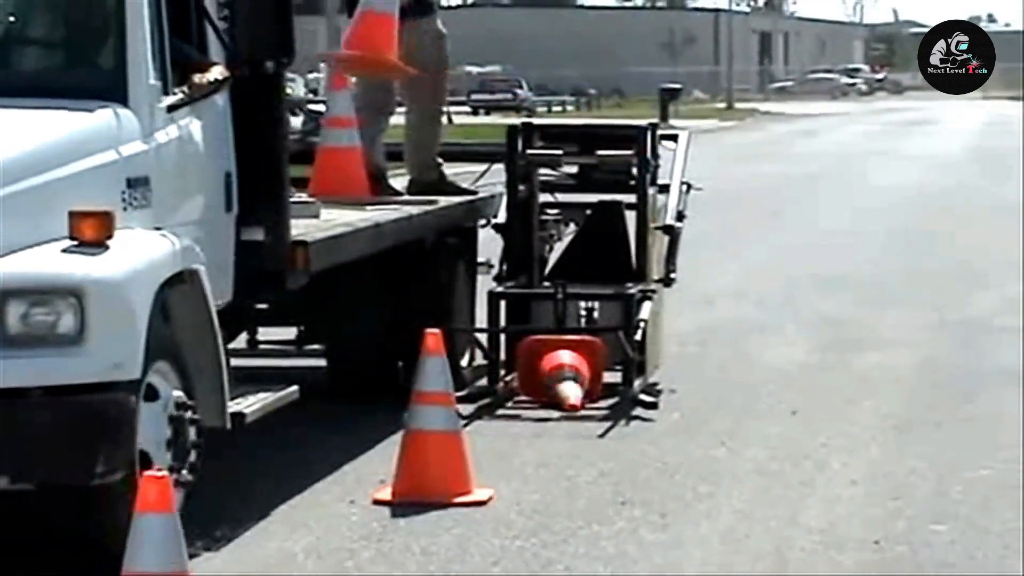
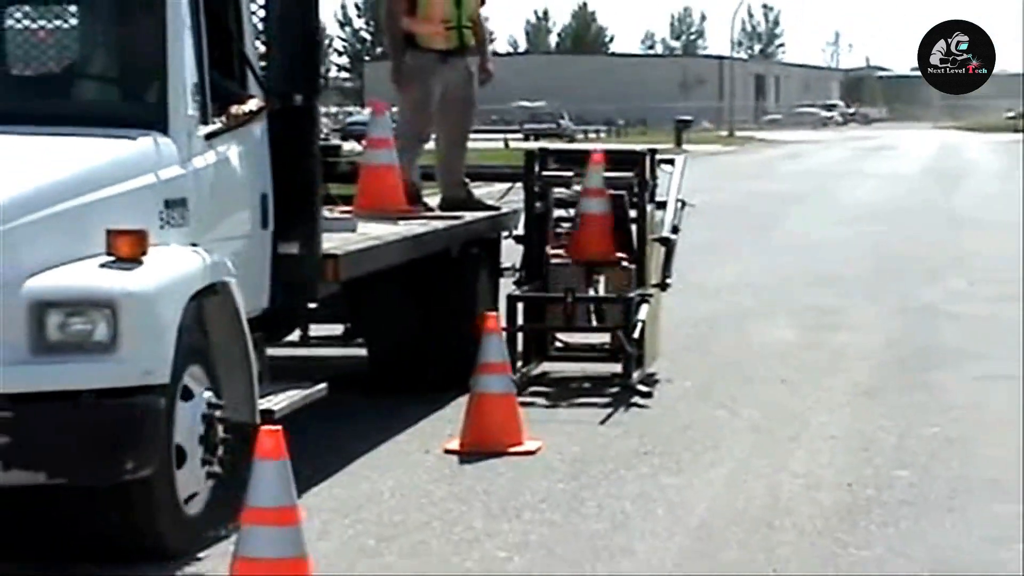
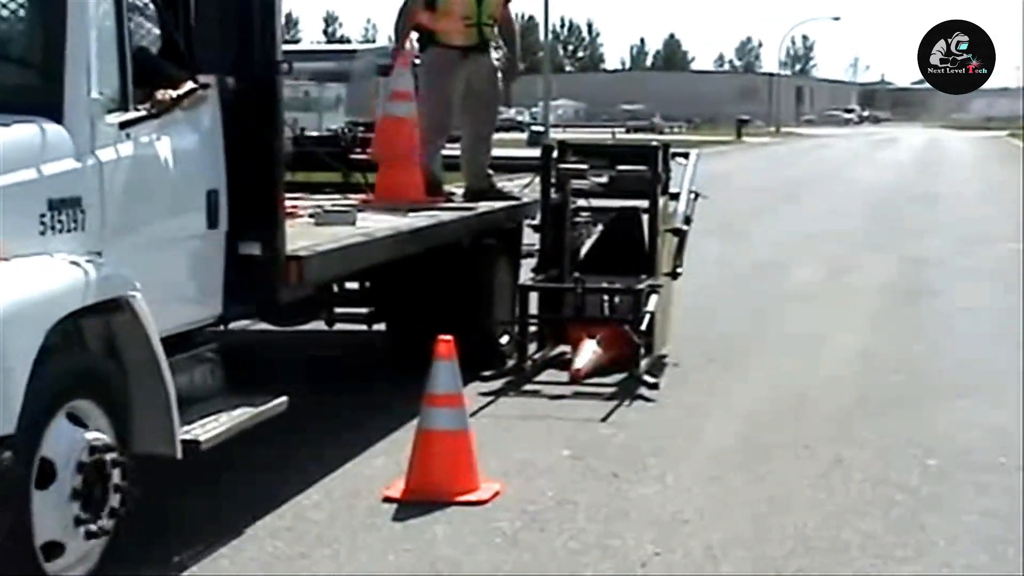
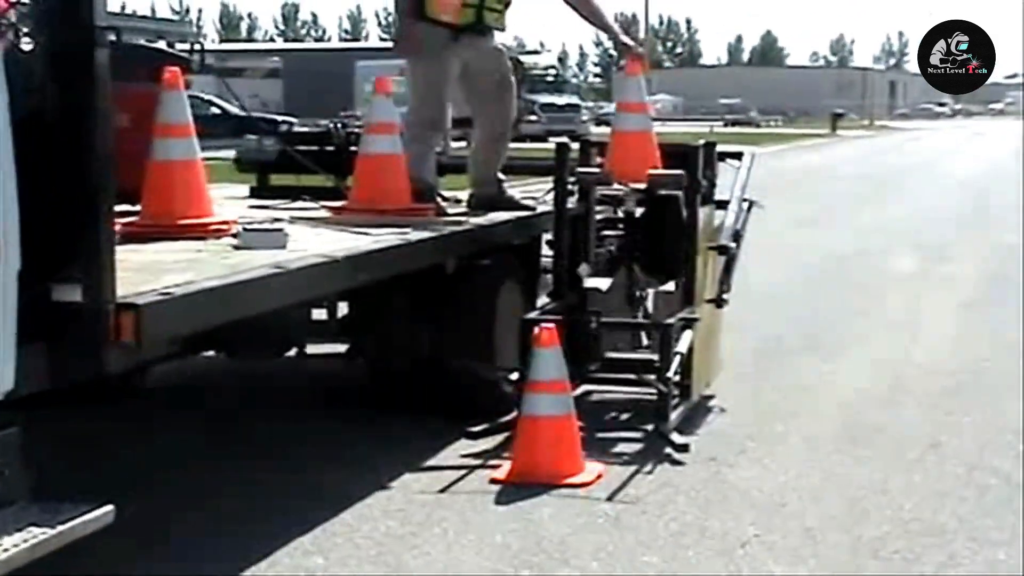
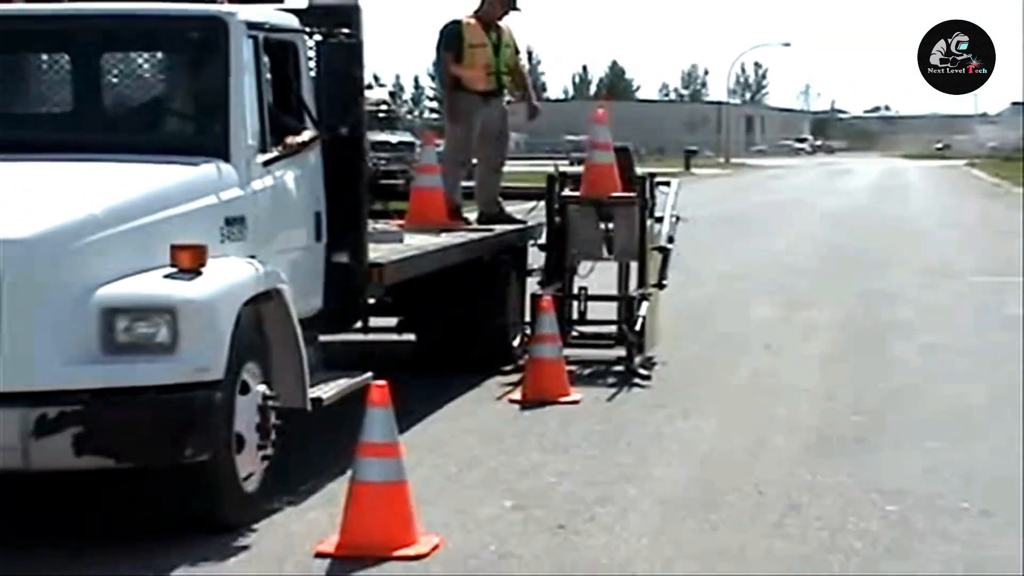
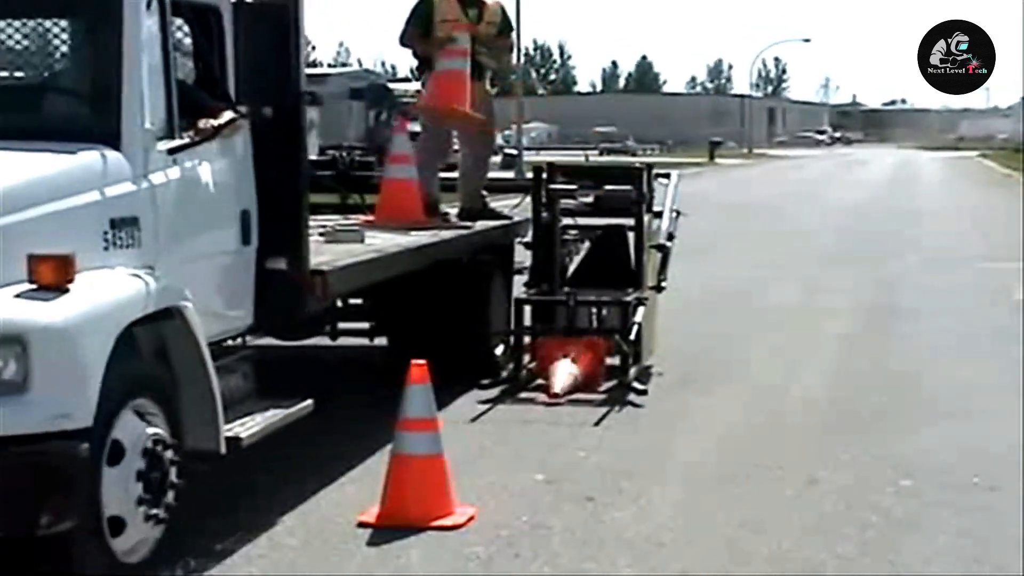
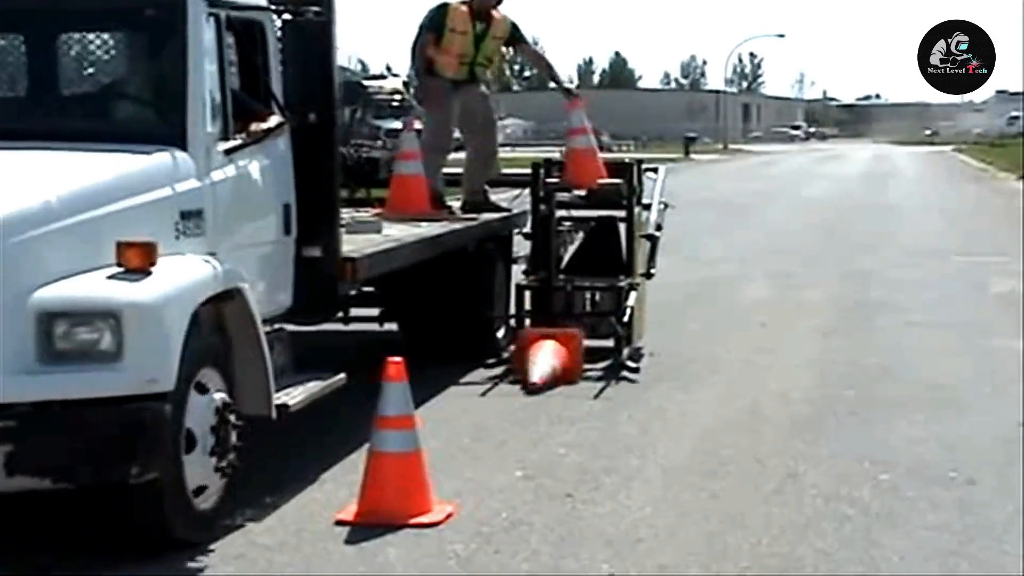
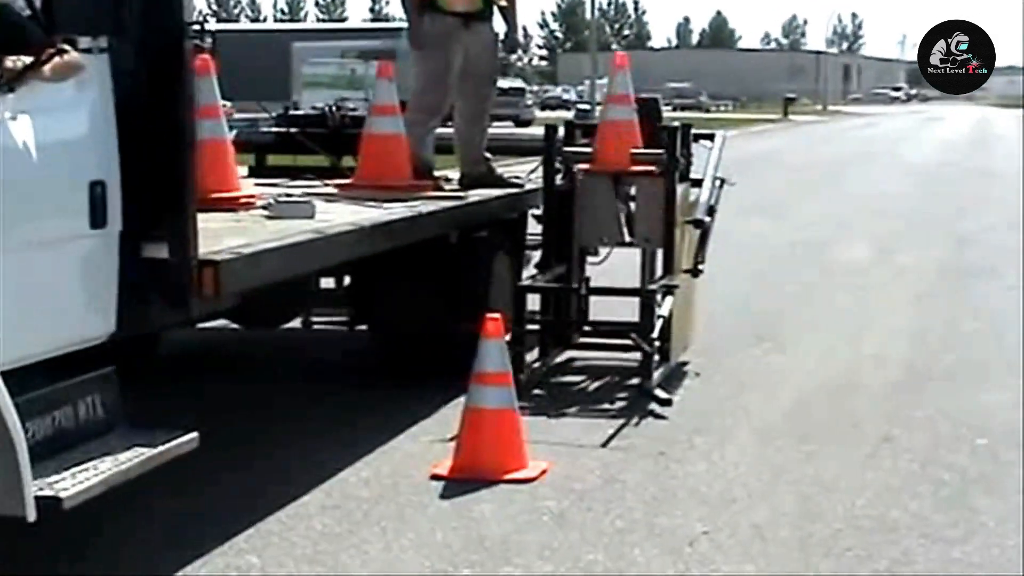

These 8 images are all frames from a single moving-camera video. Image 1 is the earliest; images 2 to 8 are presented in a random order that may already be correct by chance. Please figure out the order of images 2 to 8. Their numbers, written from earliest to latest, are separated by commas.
2, 5, 7, 6, 3, 8, 4
